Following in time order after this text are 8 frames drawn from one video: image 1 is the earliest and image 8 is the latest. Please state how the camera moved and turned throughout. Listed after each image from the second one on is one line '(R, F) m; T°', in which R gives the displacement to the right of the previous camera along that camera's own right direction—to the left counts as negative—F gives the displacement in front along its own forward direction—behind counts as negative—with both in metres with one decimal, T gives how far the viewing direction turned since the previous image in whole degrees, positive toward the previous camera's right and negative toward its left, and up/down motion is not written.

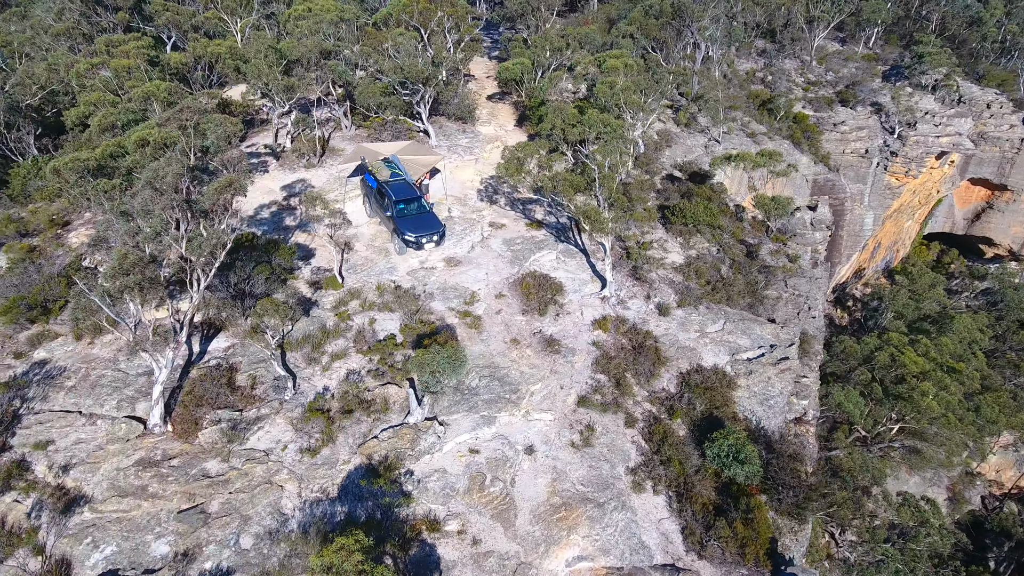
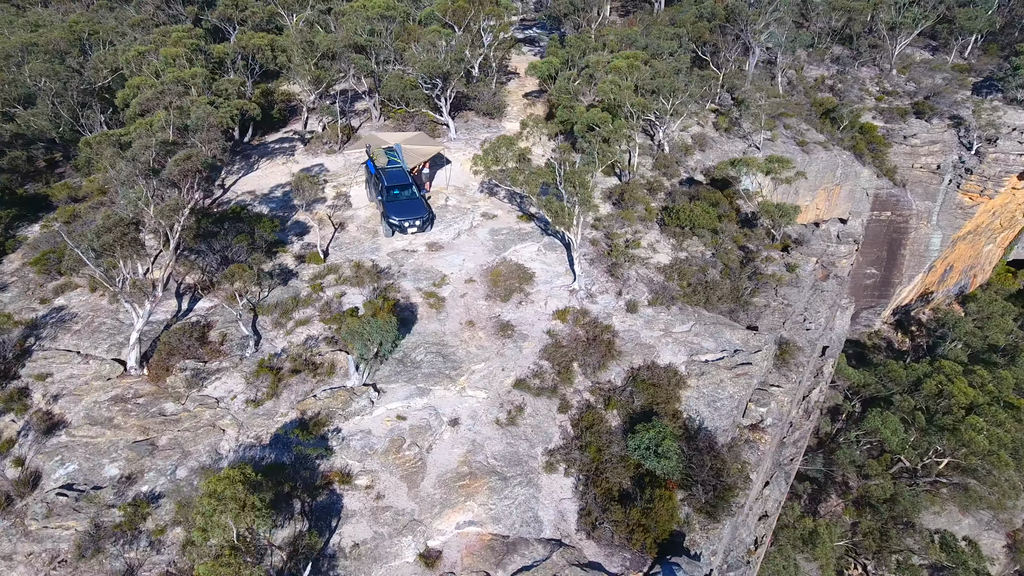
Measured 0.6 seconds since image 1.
(+2.6, -0.5) m; -7°
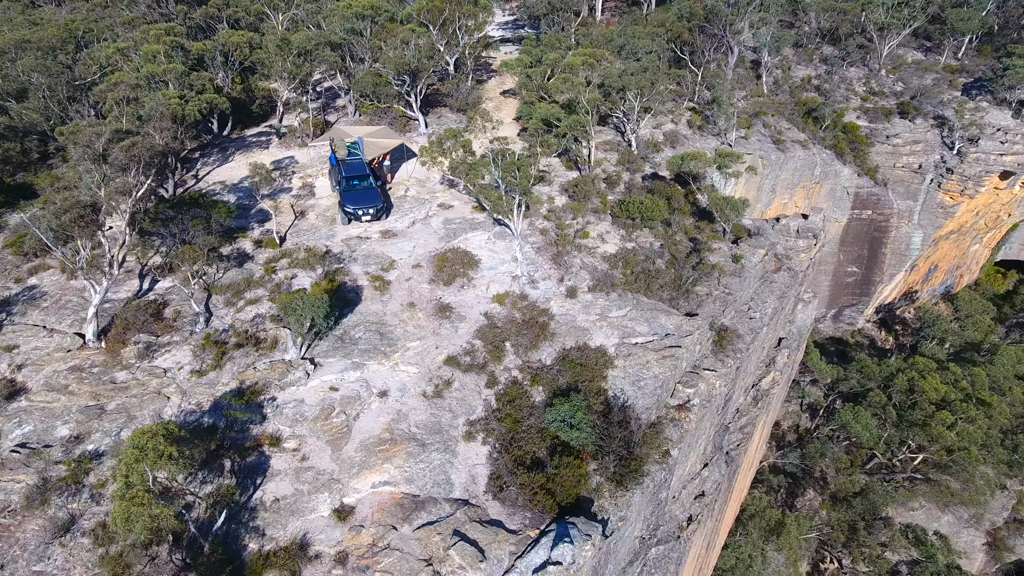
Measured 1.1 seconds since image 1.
(+1.6, -0.8) m; -1°
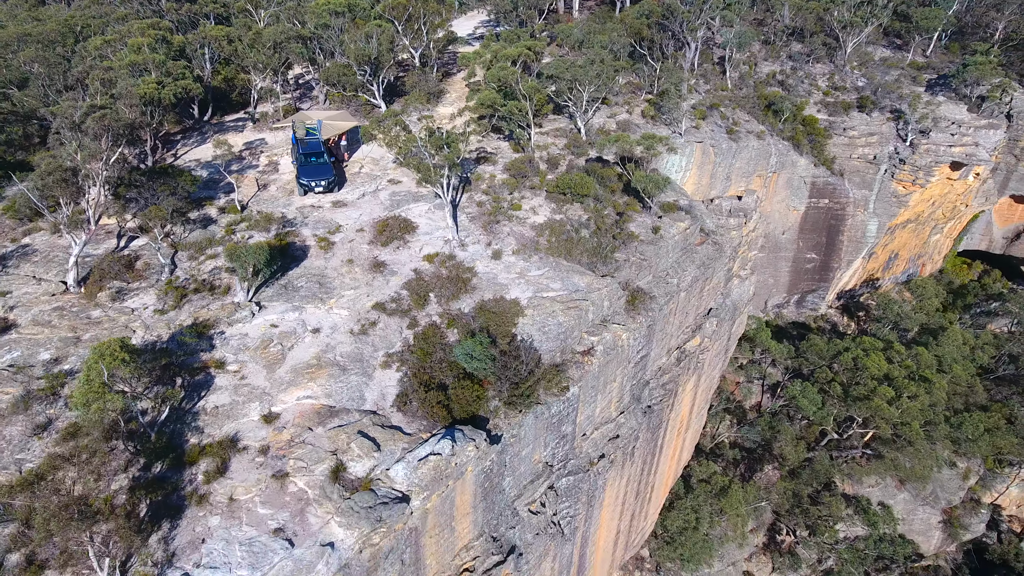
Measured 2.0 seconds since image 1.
(+2.1, -2.1) m; -1°
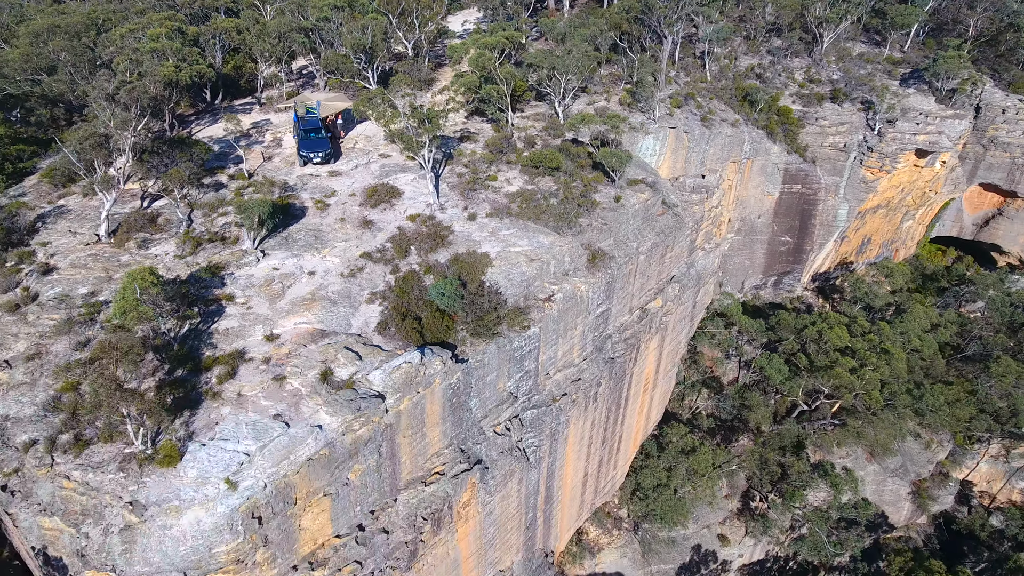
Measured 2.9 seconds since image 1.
(+1.0, -2.4) m; -1°
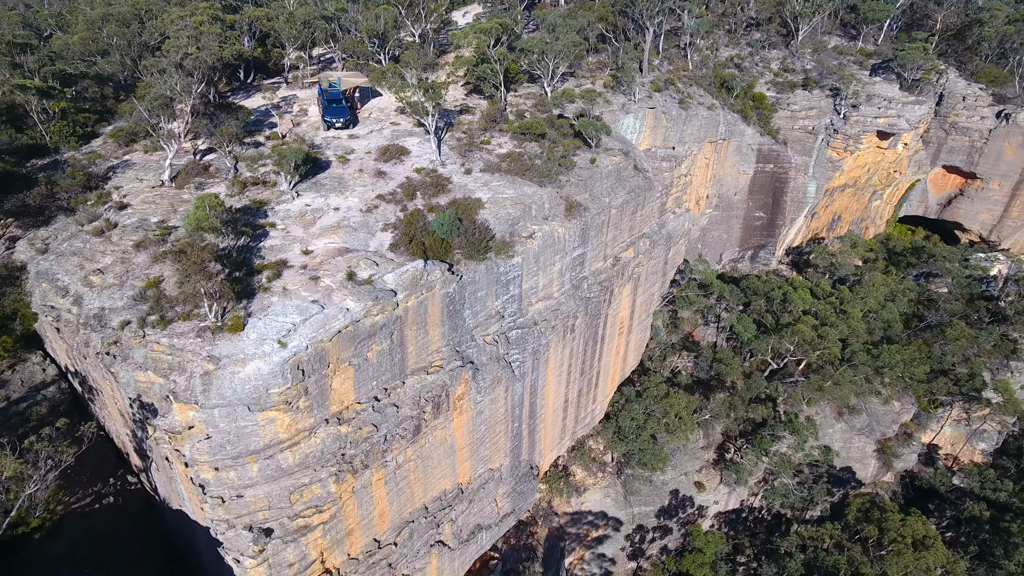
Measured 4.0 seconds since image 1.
(+0.6, -3.9) m; 0°
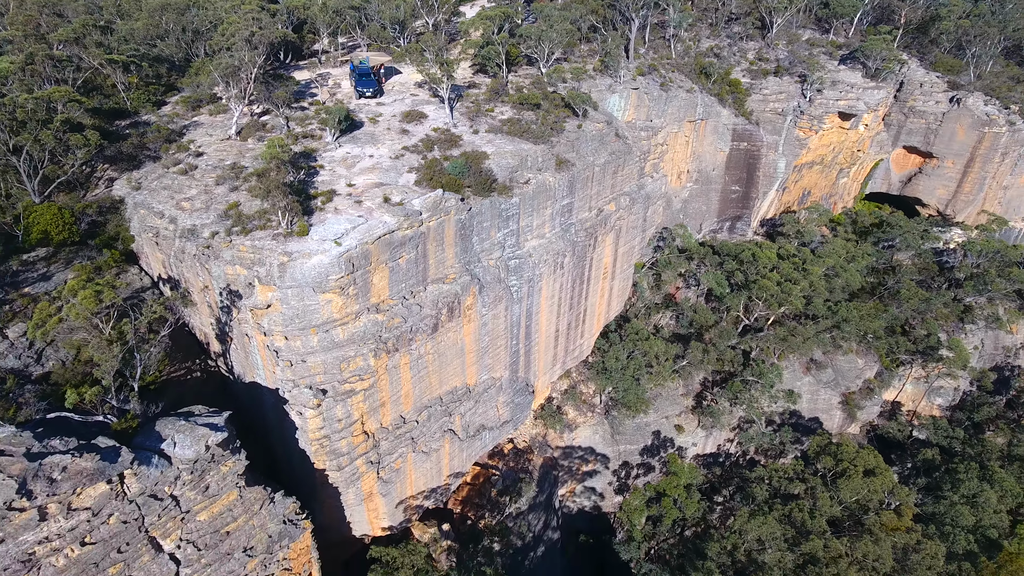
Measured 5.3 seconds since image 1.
(+0.1, -5.2) m; 0°
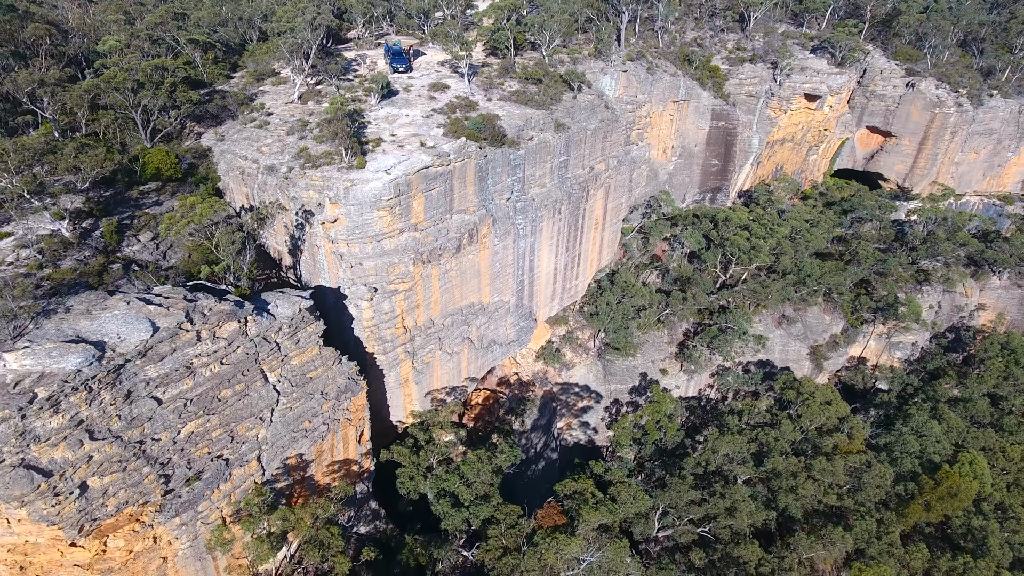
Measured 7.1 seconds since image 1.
(-0.2, -6.6) m; 0°
